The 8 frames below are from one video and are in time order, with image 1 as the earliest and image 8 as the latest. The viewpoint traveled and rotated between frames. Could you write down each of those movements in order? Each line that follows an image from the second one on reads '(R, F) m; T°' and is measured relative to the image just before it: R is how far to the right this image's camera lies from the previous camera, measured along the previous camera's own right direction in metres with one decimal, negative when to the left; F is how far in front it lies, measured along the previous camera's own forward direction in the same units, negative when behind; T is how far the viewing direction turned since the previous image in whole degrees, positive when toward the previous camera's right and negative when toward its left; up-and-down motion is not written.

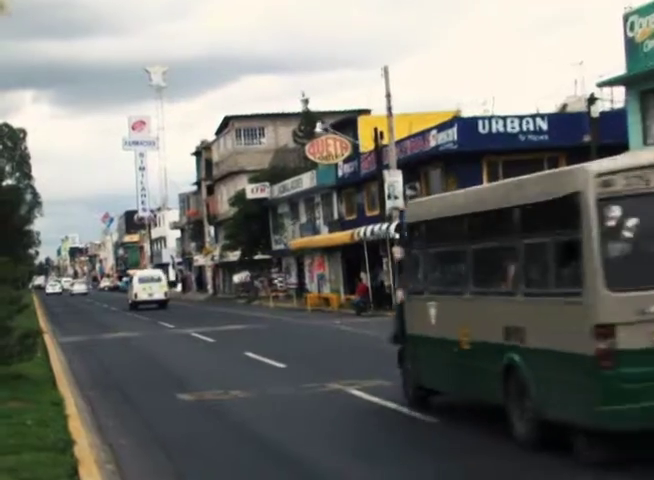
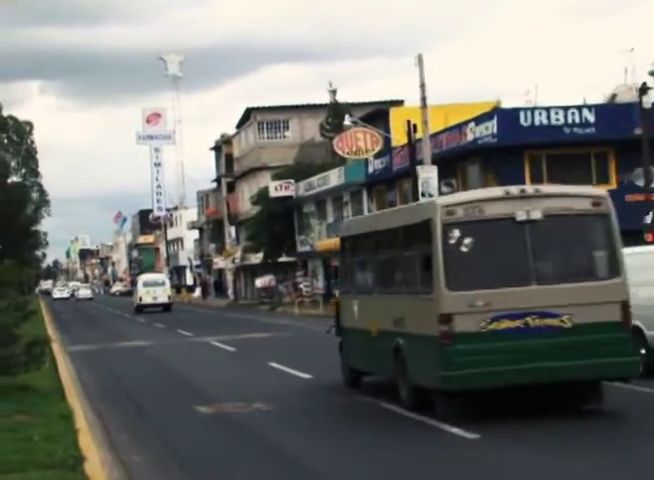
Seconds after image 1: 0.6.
(-0.4, +2.0) m; 0°
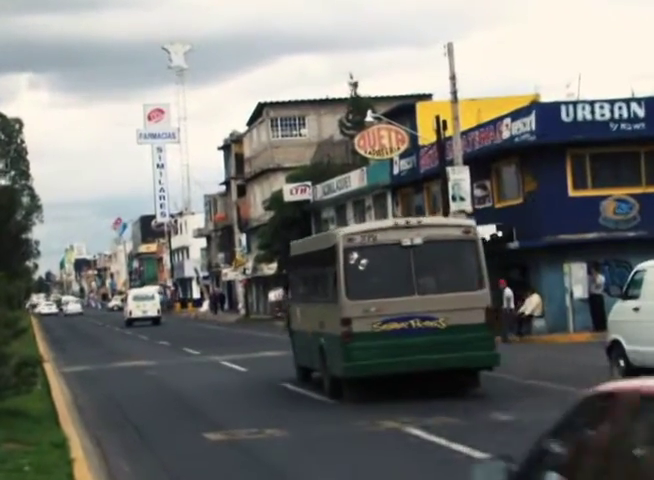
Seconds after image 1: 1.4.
(-0.5, +2.5) m; 0°
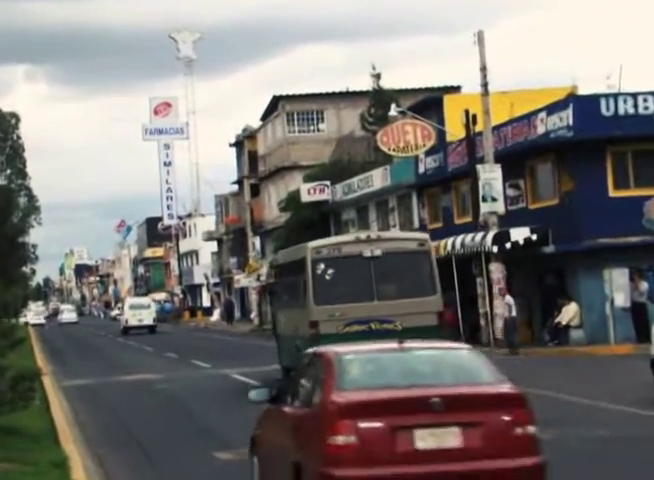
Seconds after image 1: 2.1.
(-0.2, +1.8) m; 0°
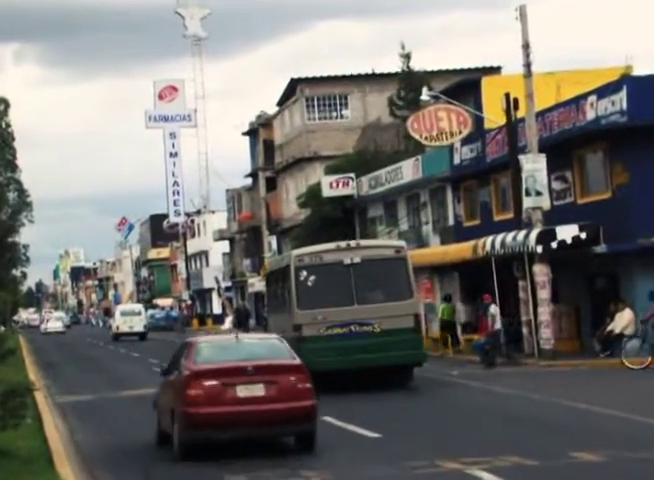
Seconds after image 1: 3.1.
(-0.2, +2.3) m; 0°
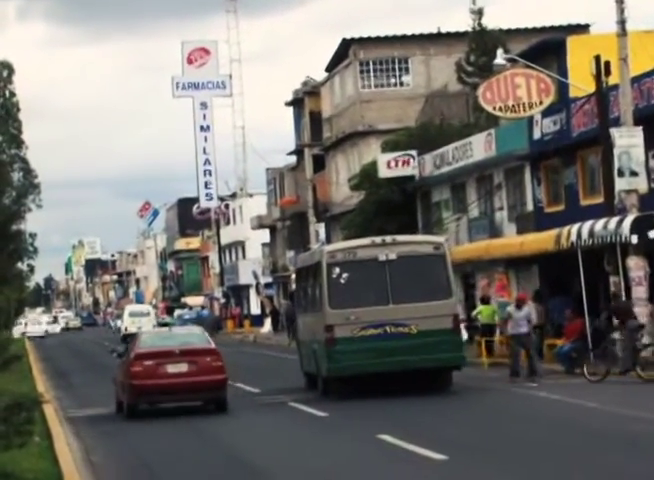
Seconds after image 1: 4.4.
(-0.3, +2.9) m; -1°
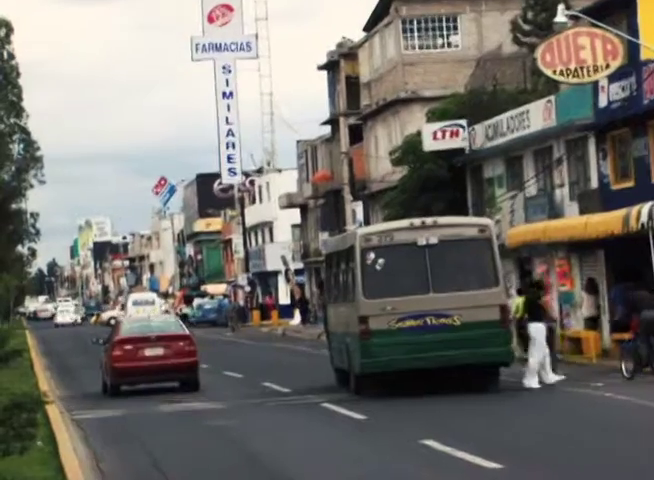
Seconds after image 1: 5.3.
(-0.1, +1.9) m; -1°
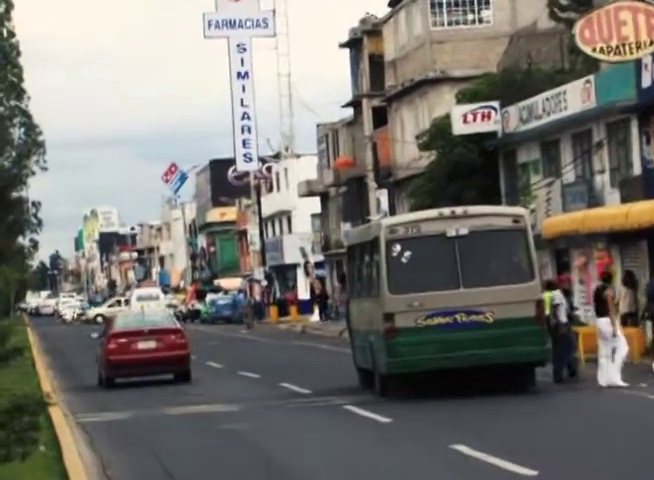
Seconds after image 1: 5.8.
(0.0, +1.0) m; -1°
